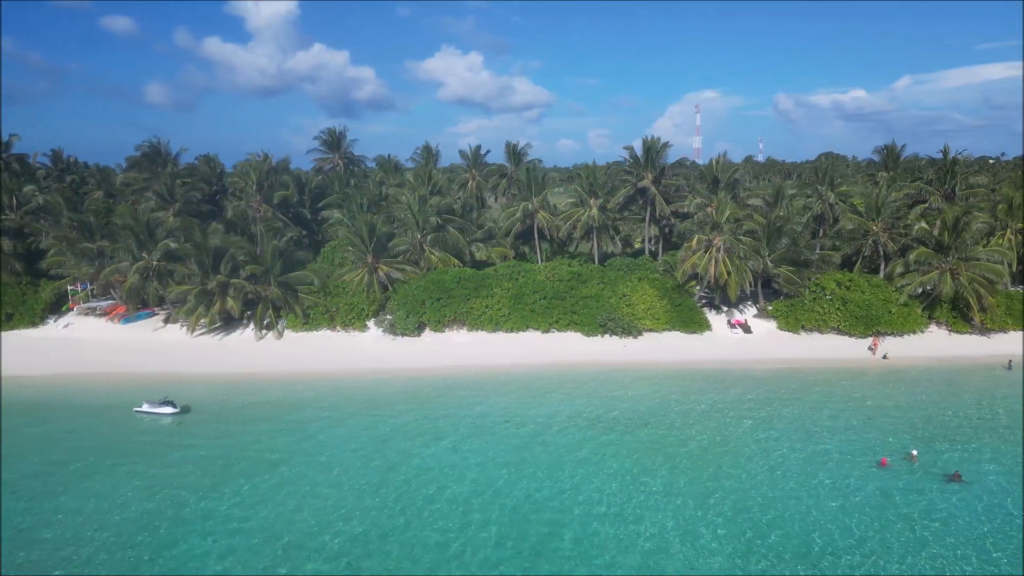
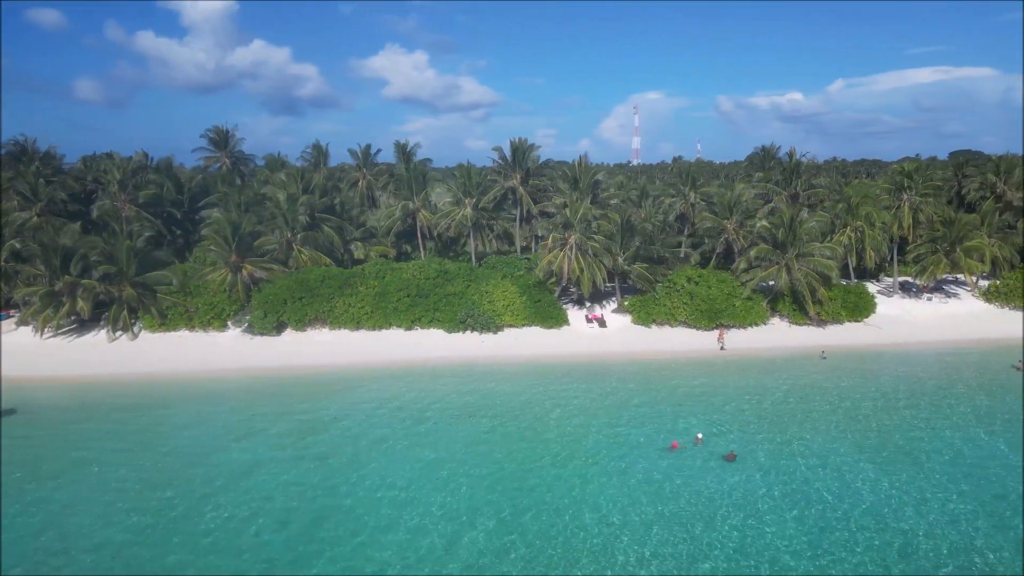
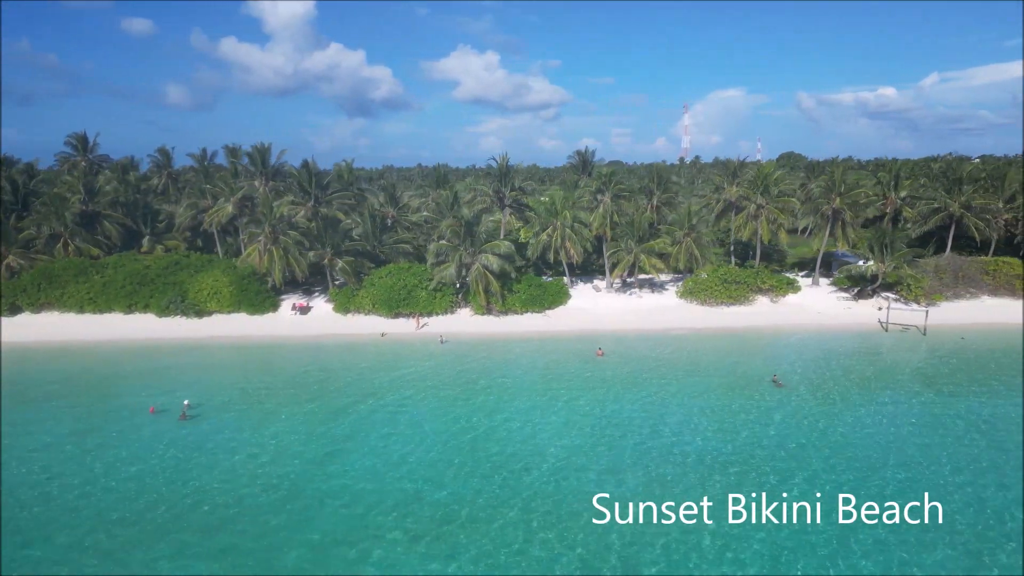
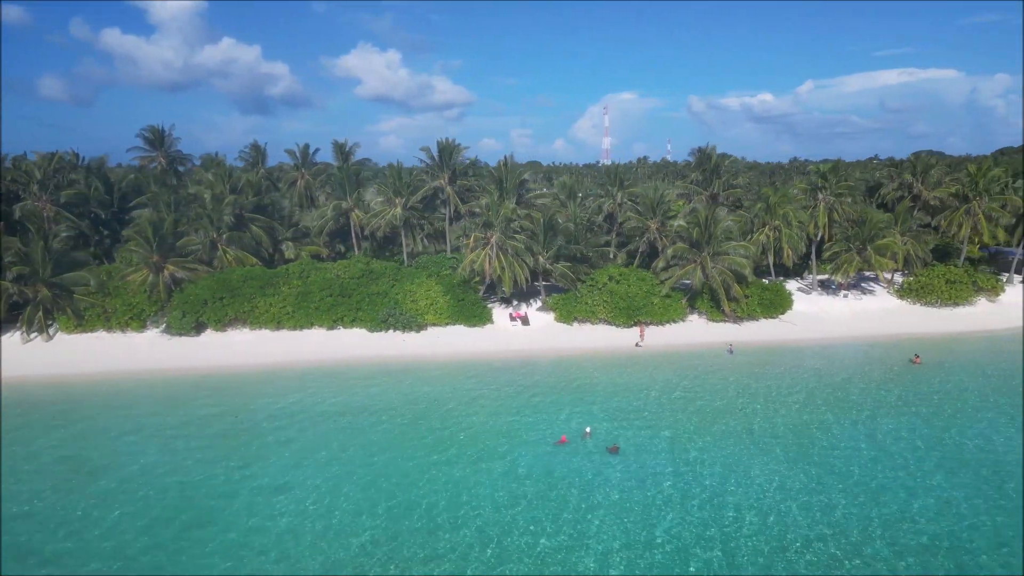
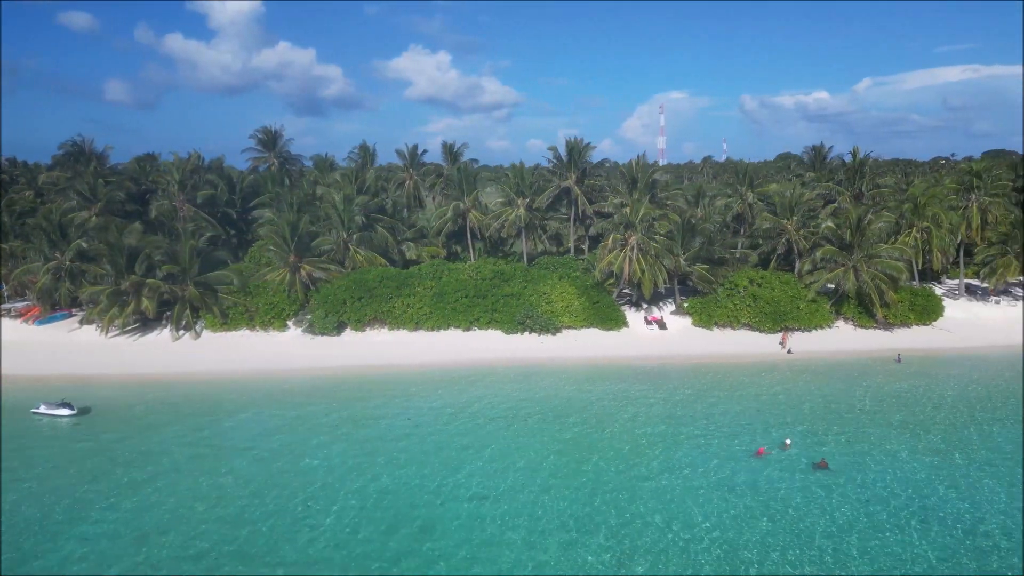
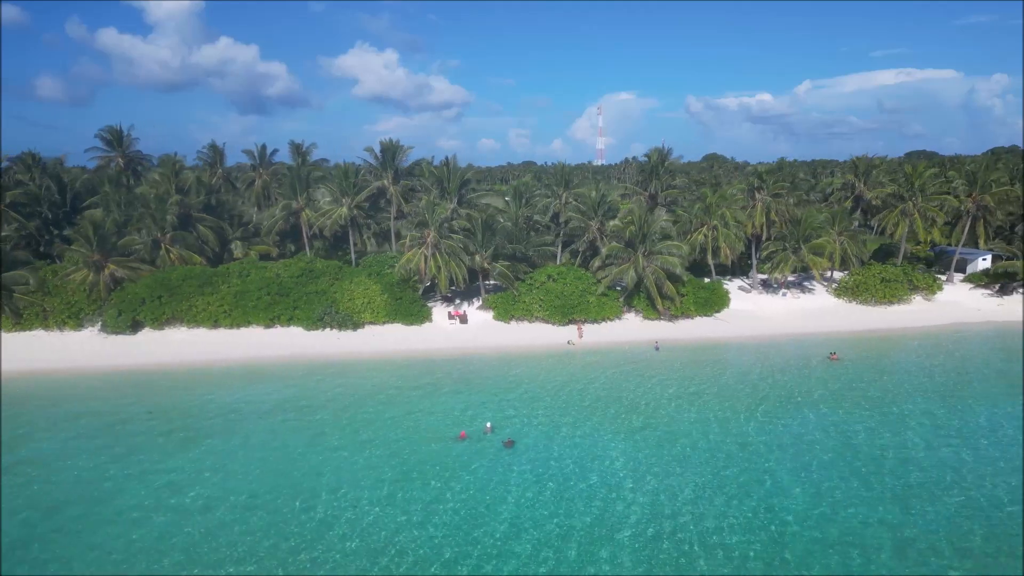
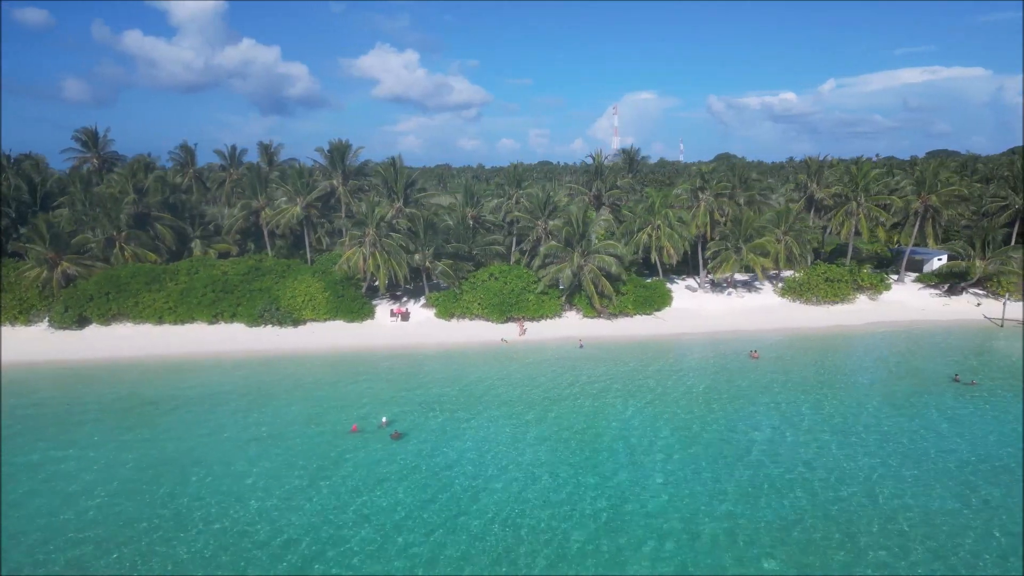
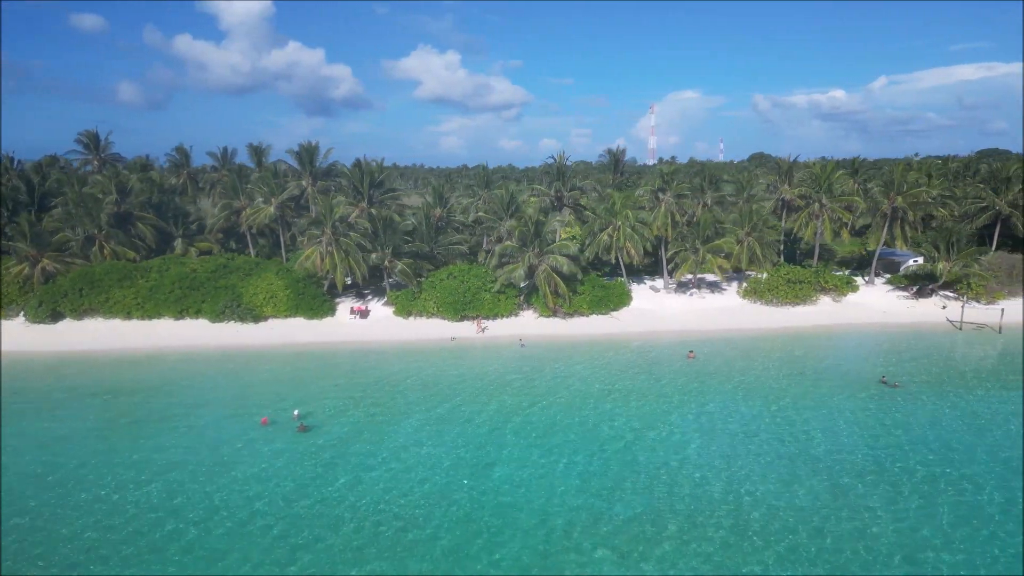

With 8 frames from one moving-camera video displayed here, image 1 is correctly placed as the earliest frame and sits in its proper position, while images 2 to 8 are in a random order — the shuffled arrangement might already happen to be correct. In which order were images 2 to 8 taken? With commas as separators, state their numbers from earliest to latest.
5, 2, 4, 6, 7, 8, 3
